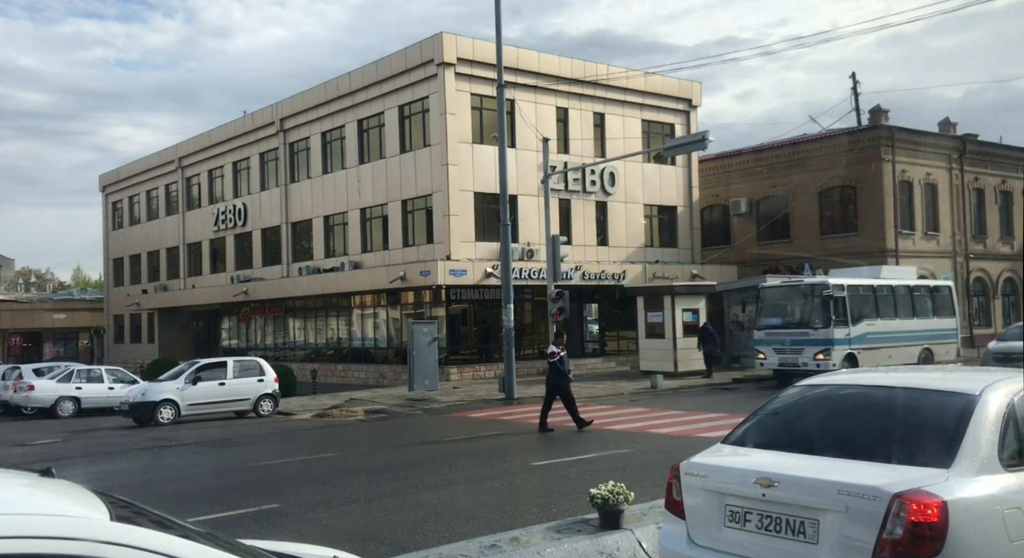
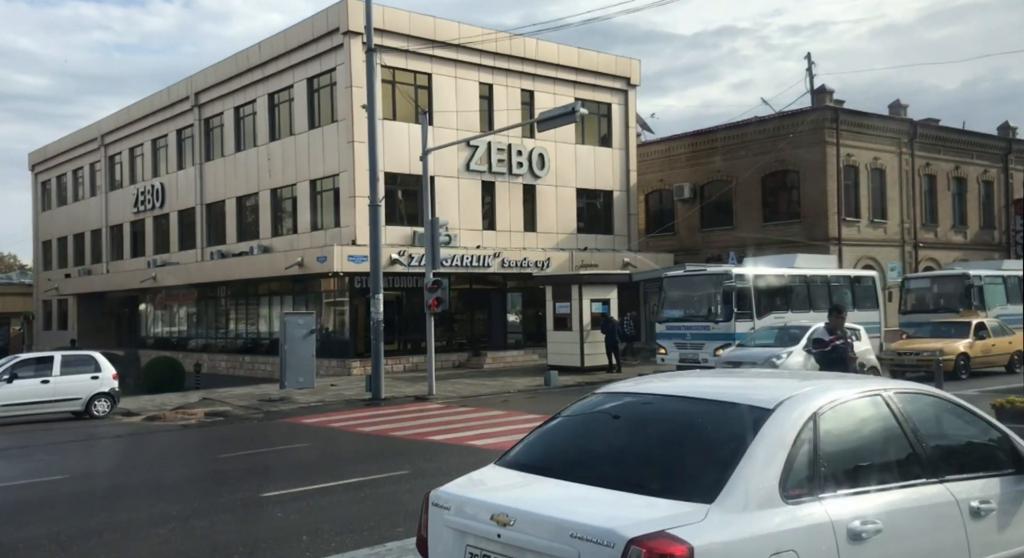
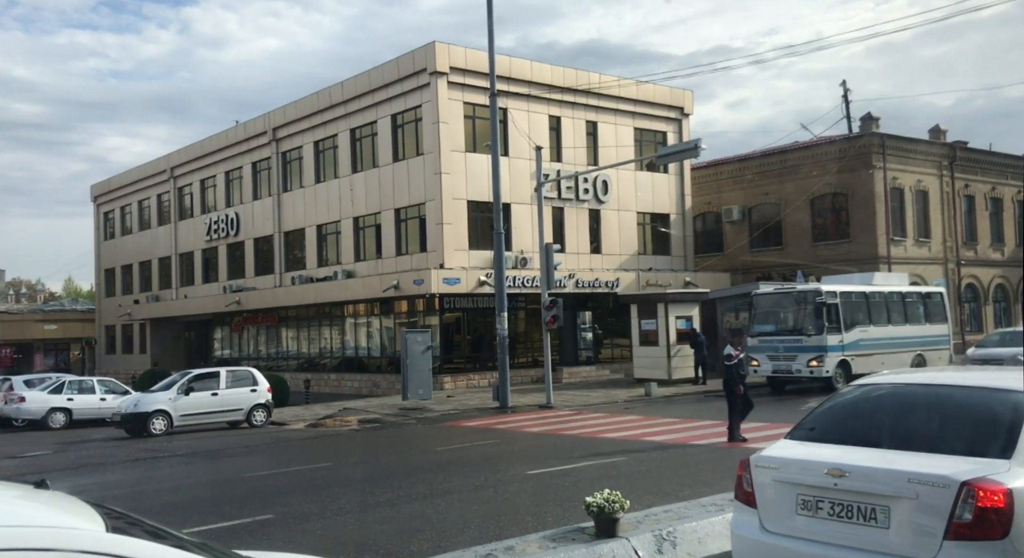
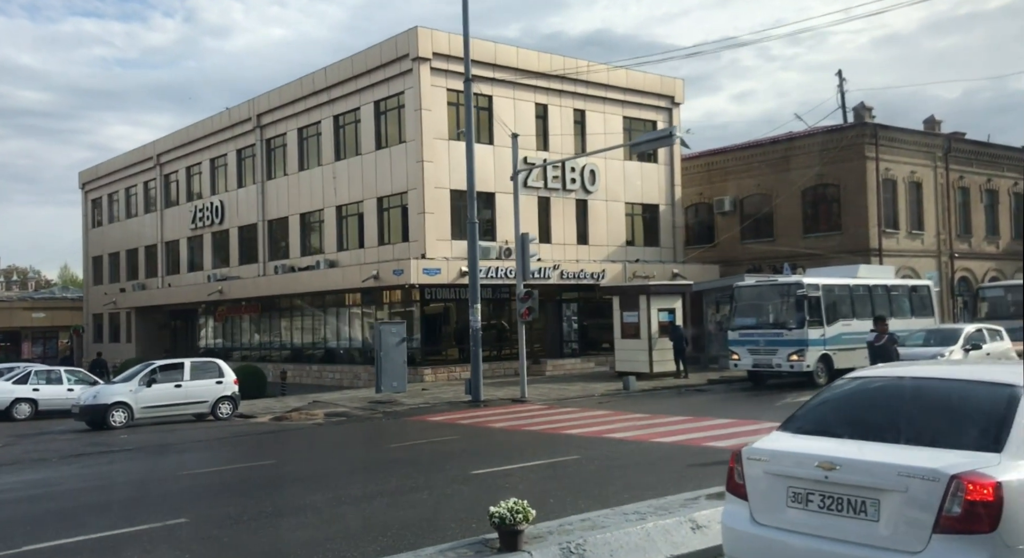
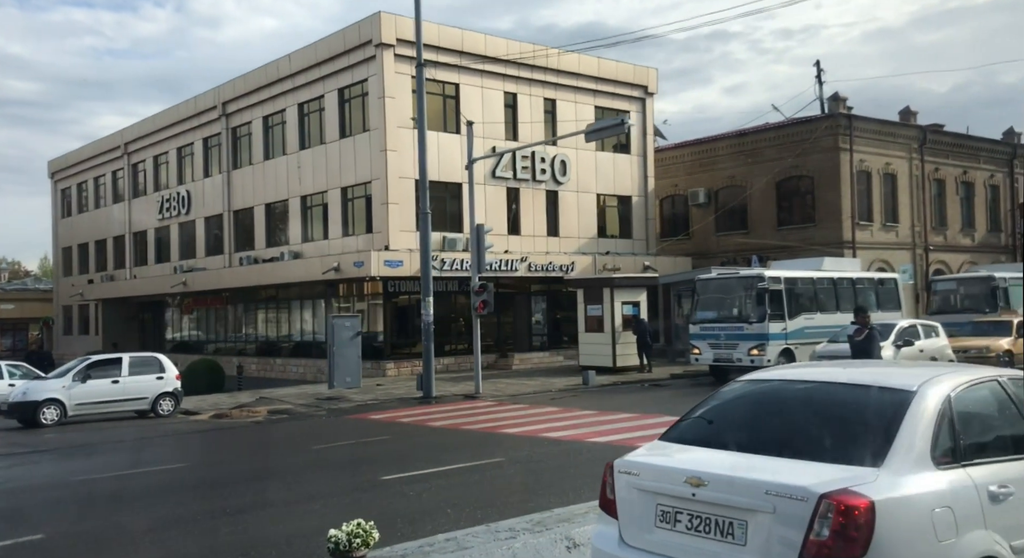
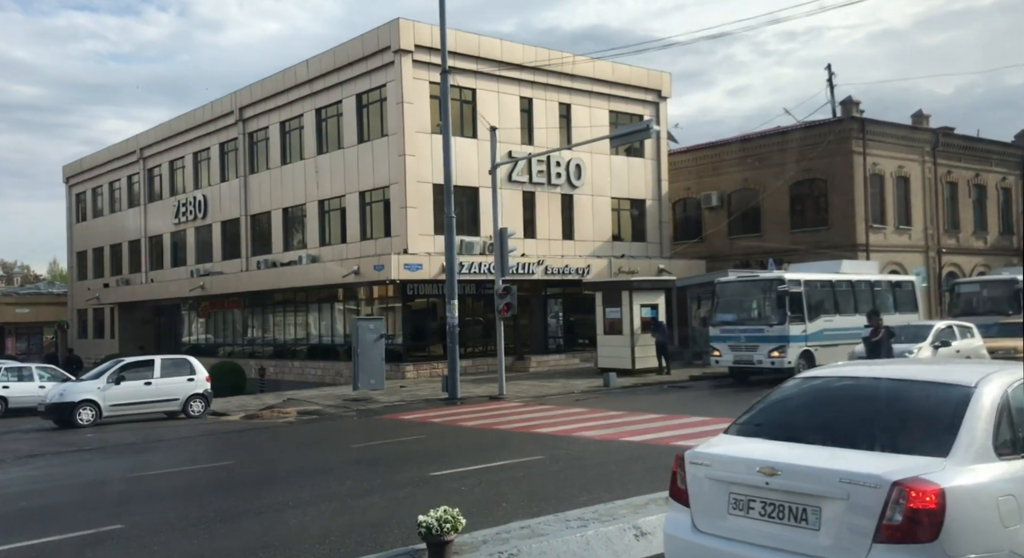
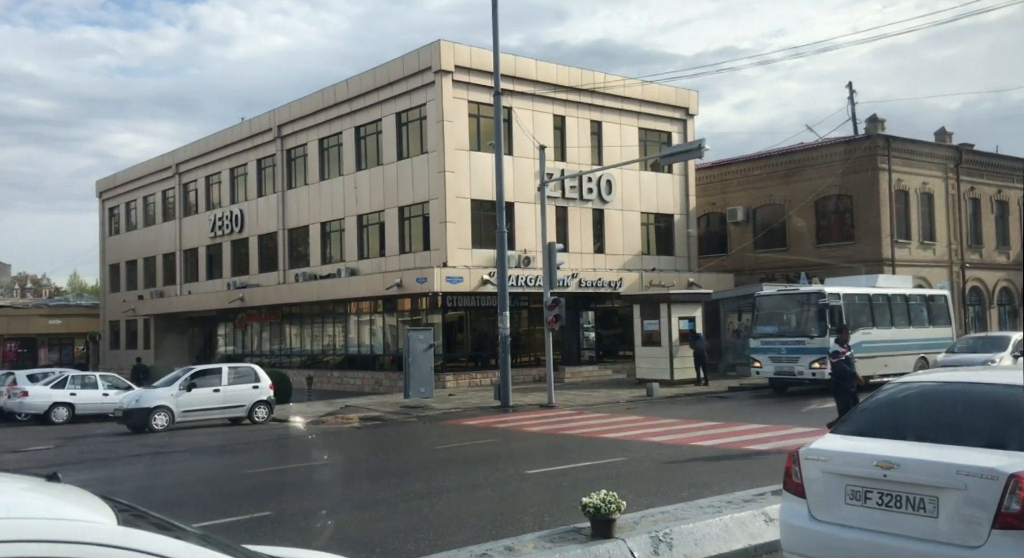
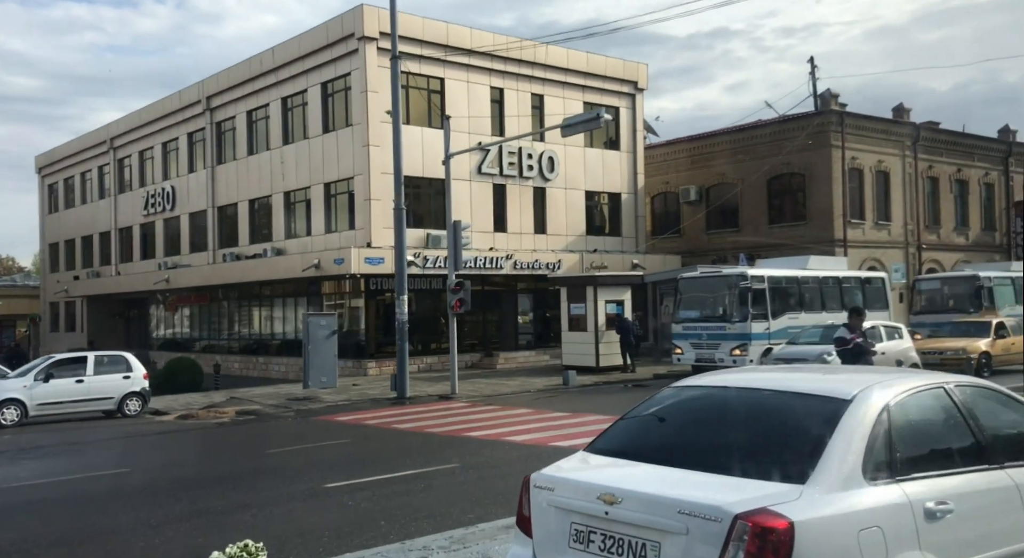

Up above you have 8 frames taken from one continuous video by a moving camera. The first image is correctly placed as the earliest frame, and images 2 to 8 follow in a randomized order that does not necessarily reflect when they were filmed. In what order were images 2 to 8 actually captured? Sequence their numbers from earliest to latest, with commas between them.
3, 7, 4, 6, 5, 8, 2
